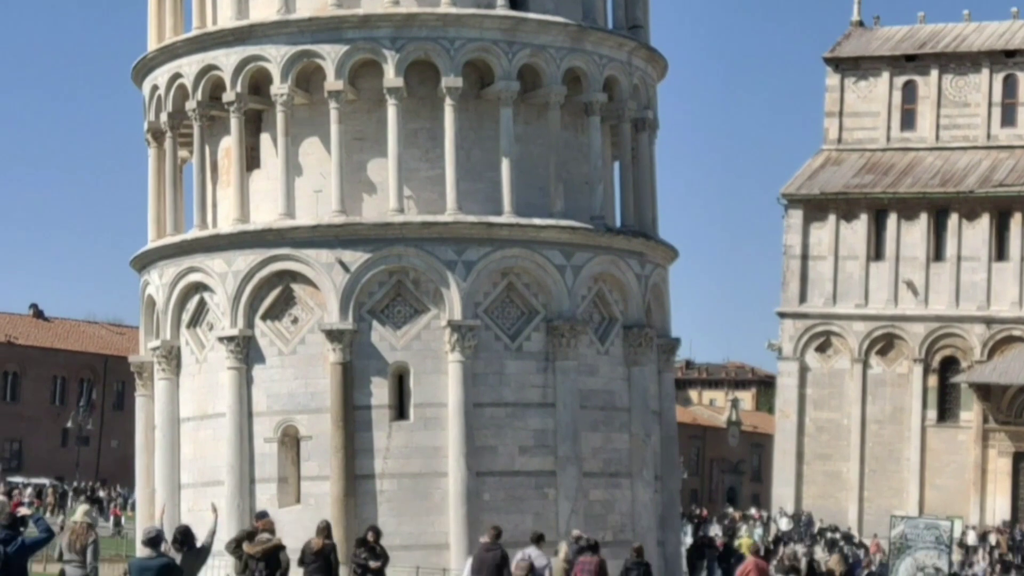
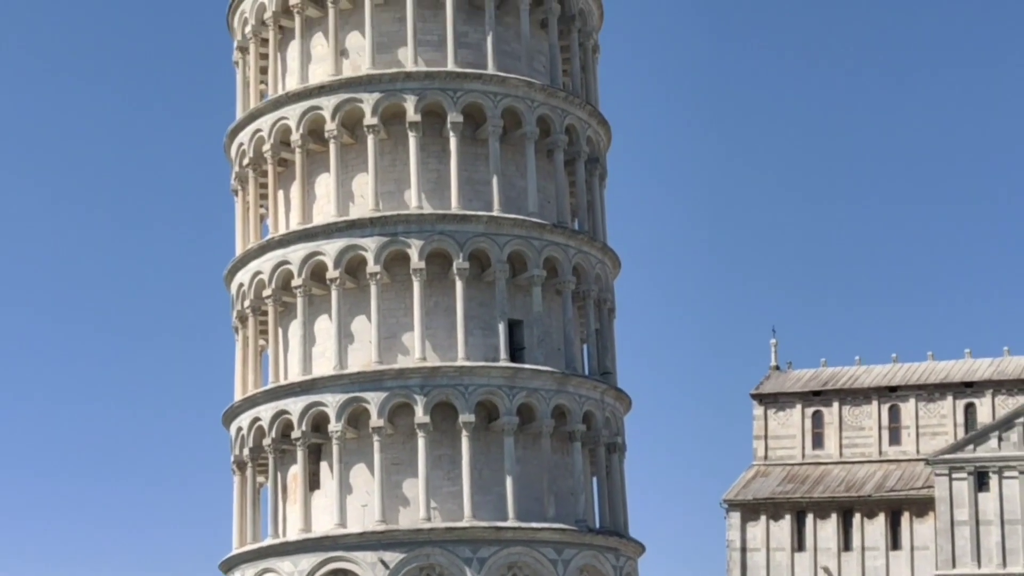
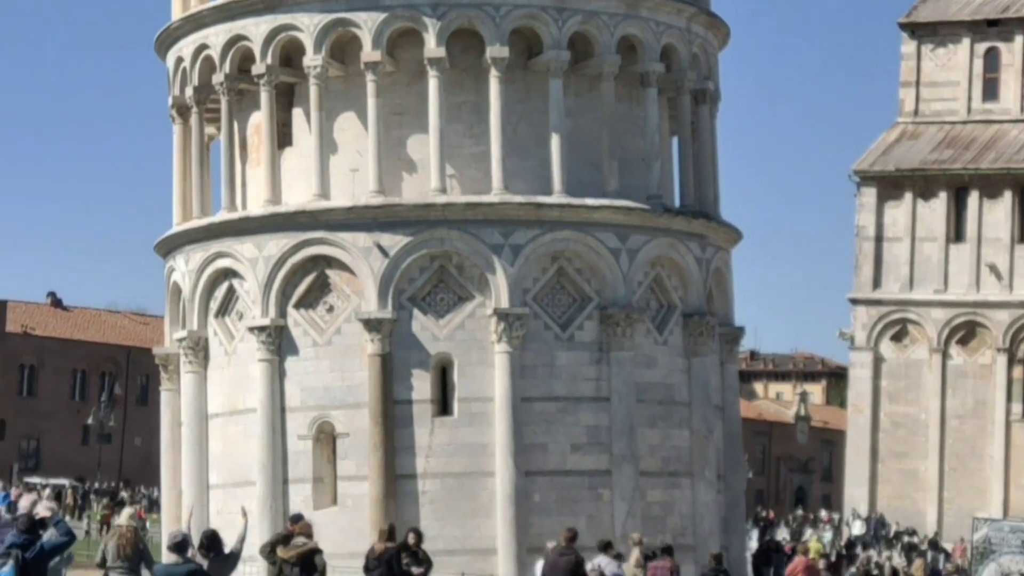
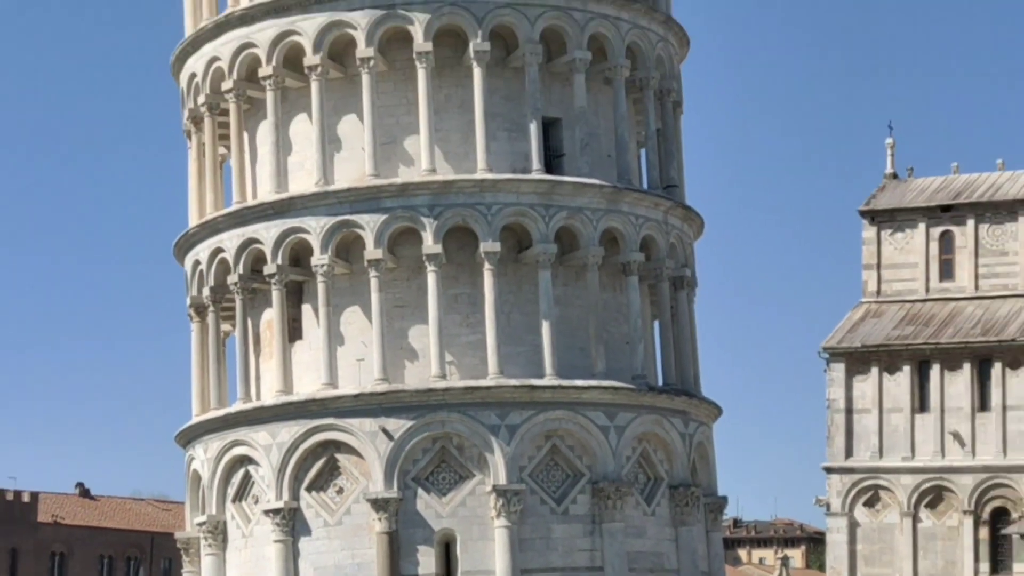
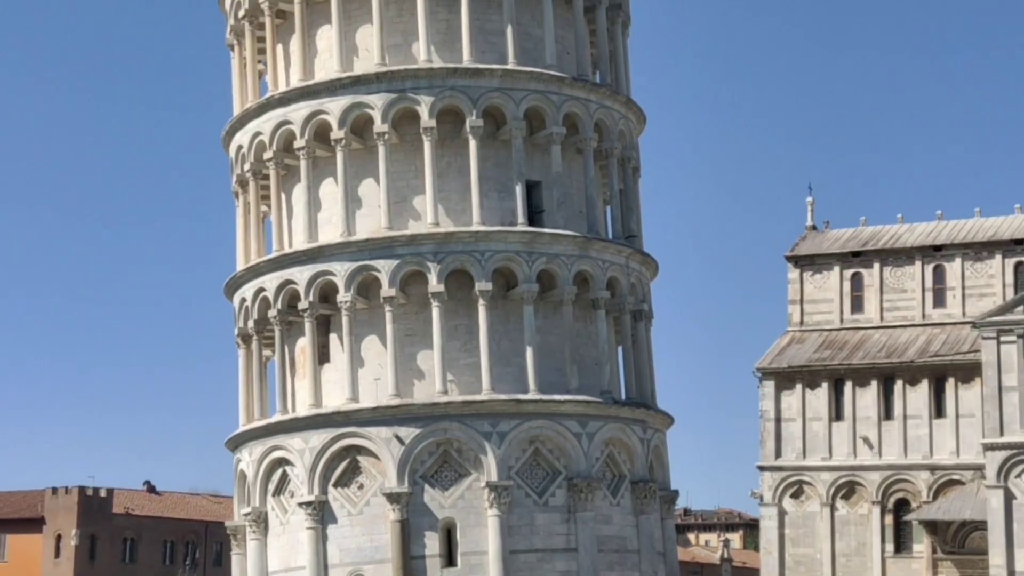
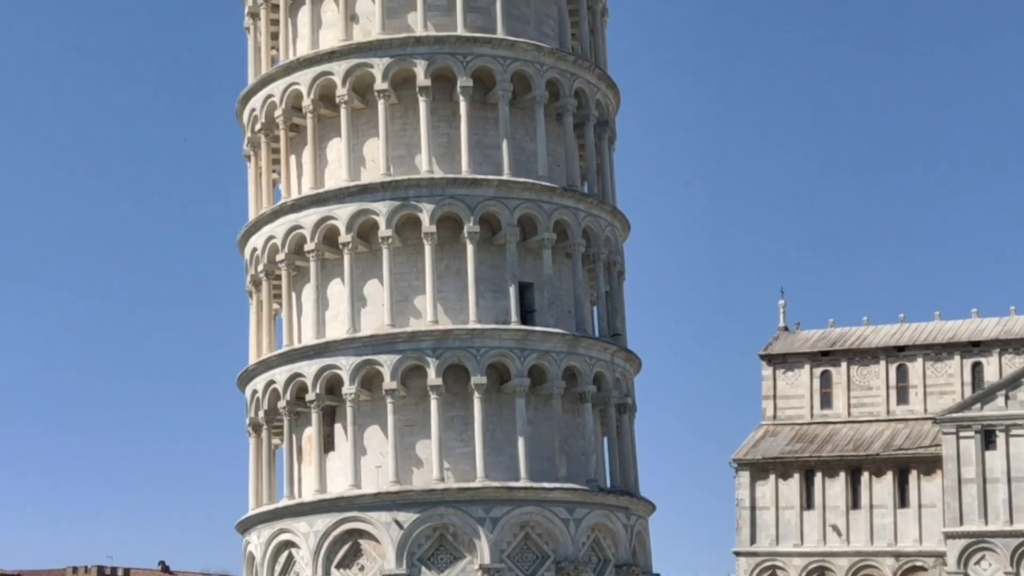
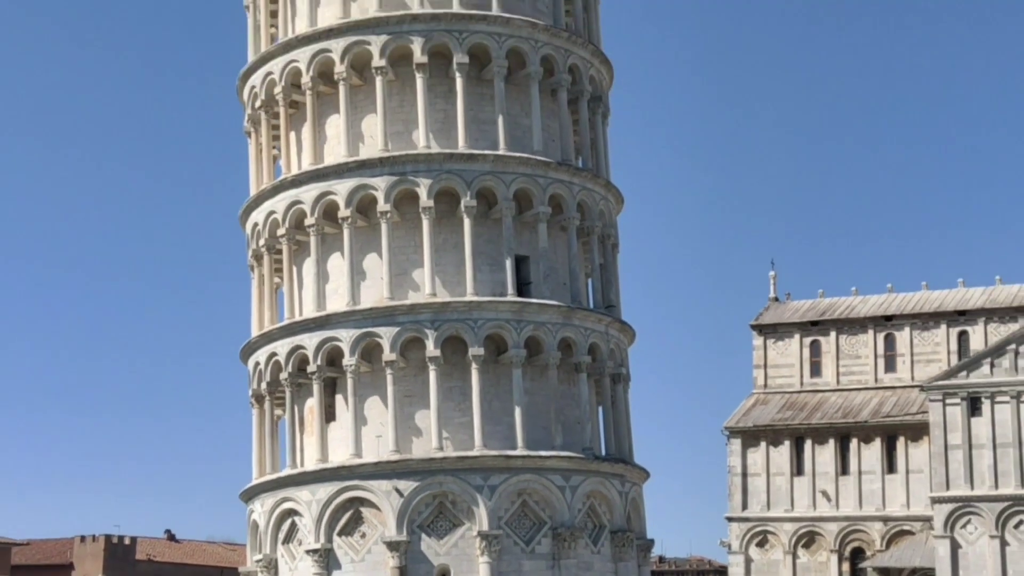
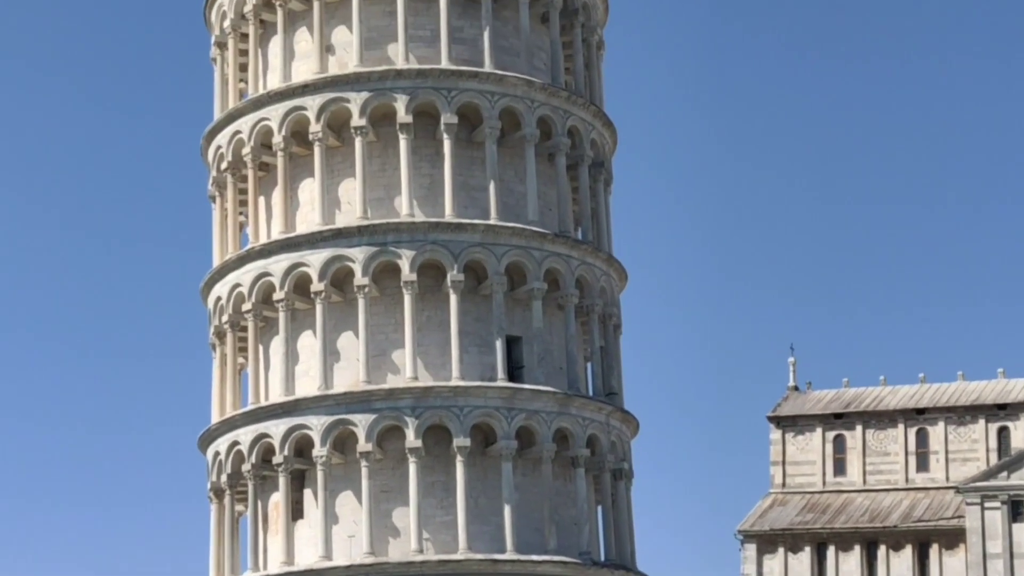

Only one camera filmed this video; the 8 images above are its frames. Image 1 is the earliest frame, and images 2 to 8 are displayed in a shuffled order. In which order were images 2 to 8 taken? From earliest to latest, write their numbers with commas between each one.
3, 4, 5, 7, 6, 2, 8
